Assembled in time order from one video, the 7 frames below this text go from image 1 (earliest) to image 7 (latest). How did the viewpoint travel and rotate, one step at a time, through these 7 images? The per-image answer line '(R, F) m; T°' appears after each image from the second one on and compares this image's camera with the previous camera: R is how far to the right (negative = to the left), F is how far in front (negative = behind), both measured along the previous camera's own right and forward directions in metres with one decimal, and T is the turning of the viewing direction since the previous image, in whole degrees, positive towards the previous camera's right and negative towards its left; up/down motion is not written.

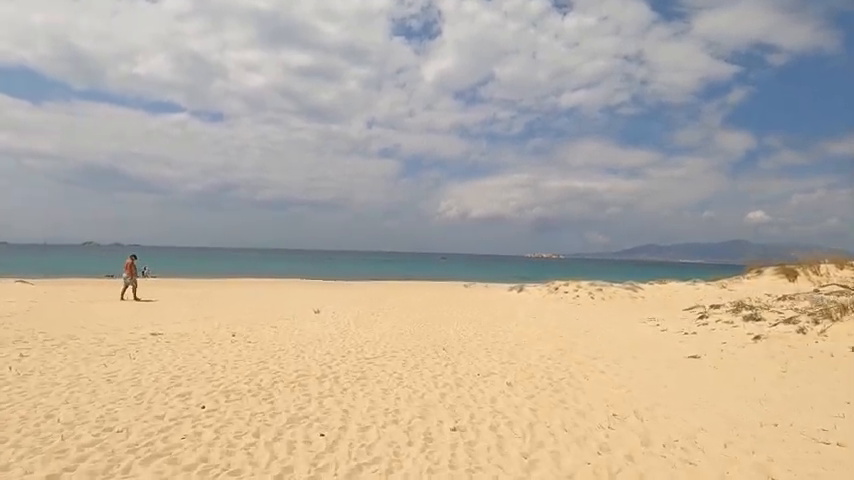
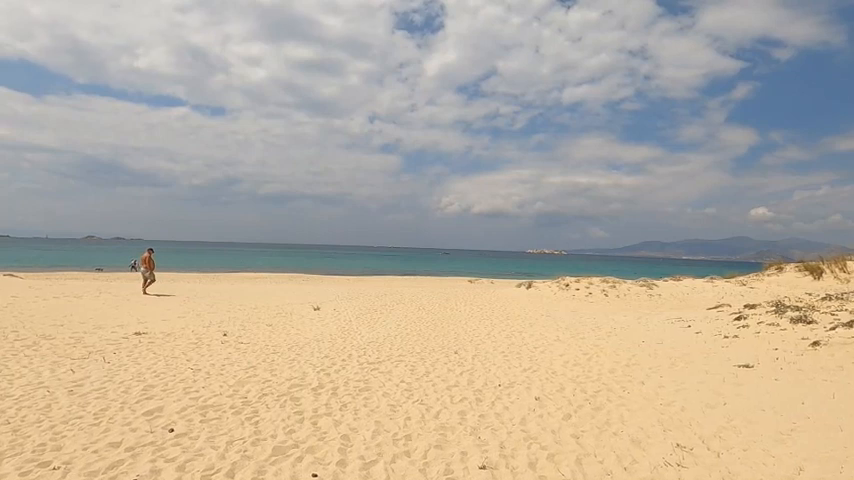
(-0.7, -1.6) m; 0°
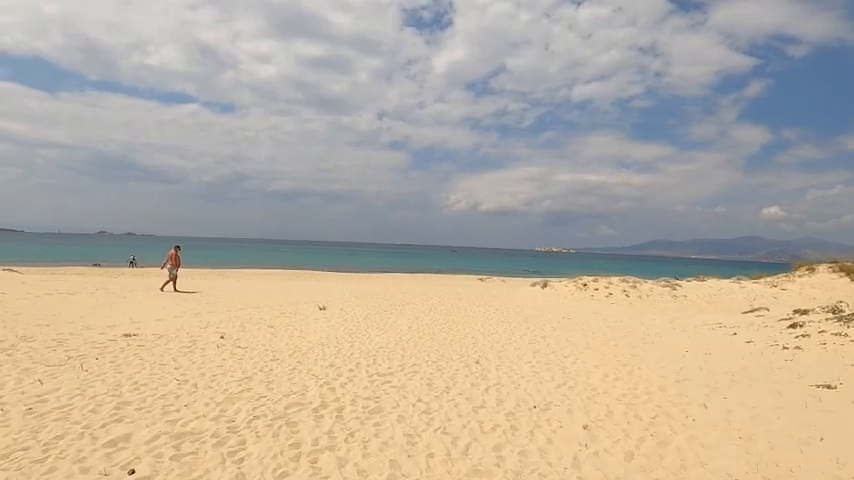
(-0.2, +1.3) m; -1°
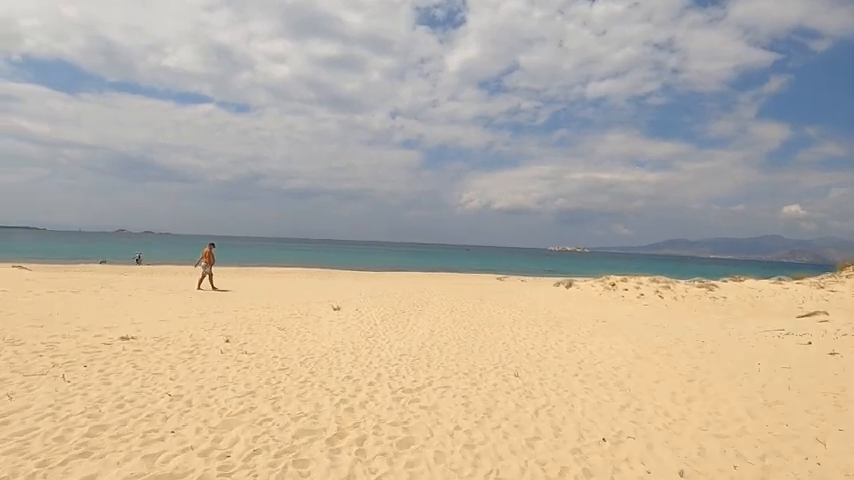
(-0.4, +1.4) m; -2°
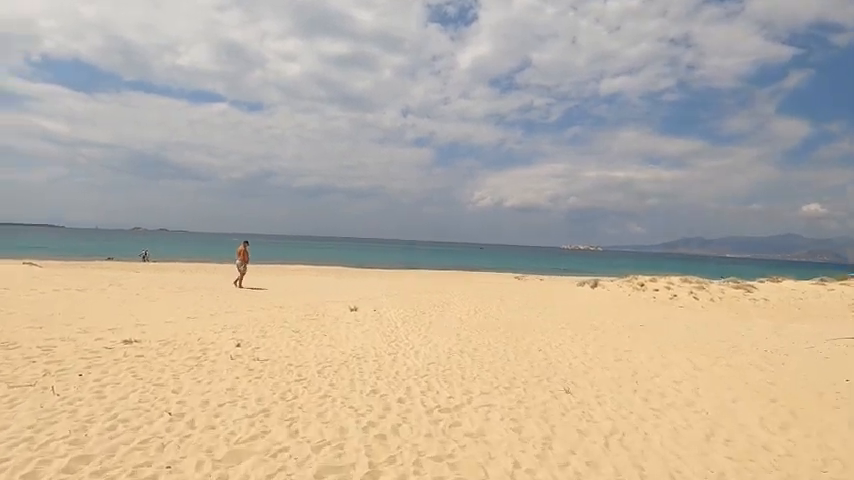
(-0.5, +1.1) m; -1°
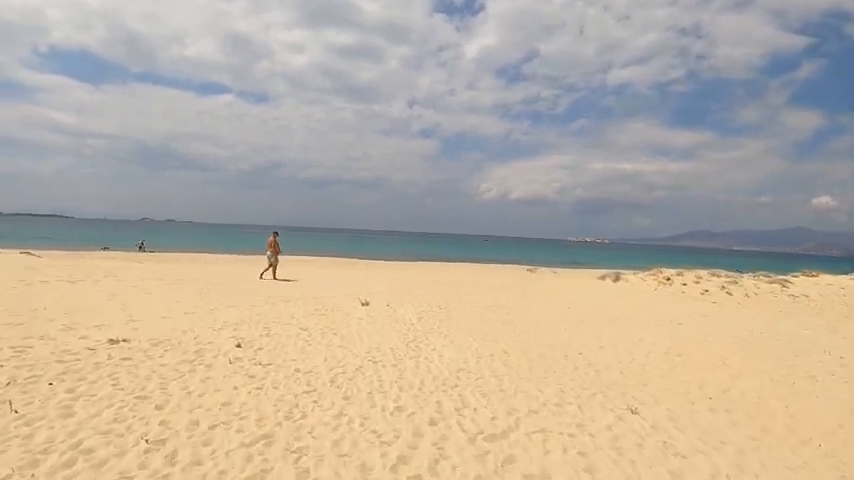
(-0.4, +1.4) m; -1°
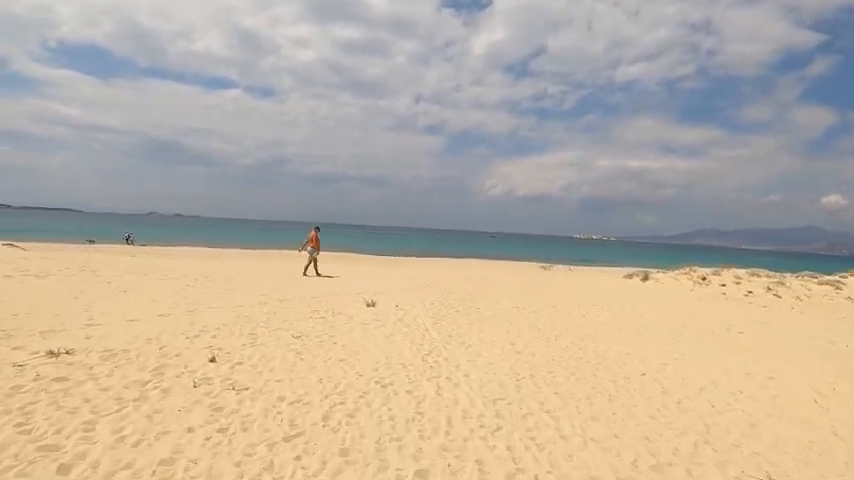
(-0.3, +2.1) m; -1°
